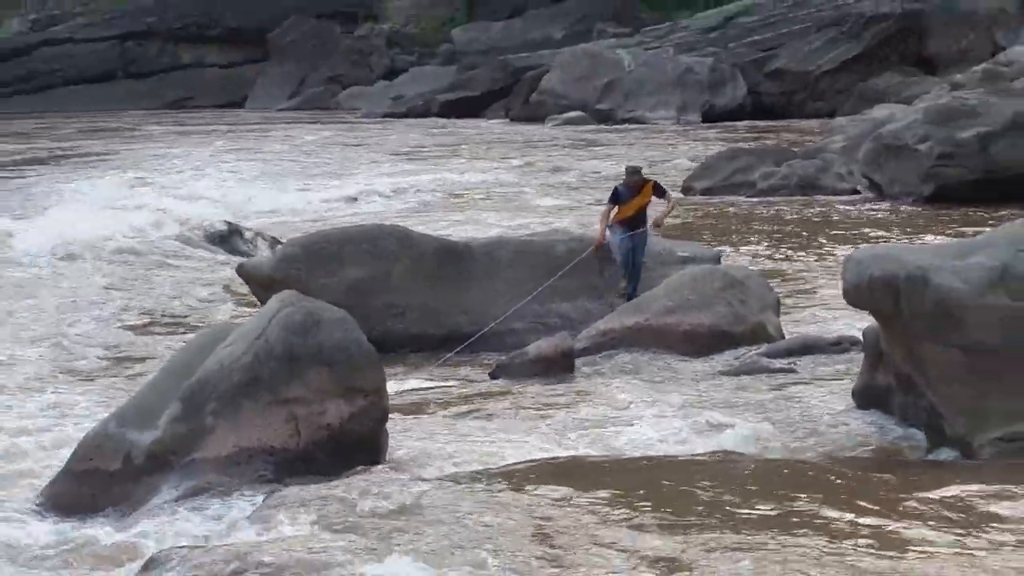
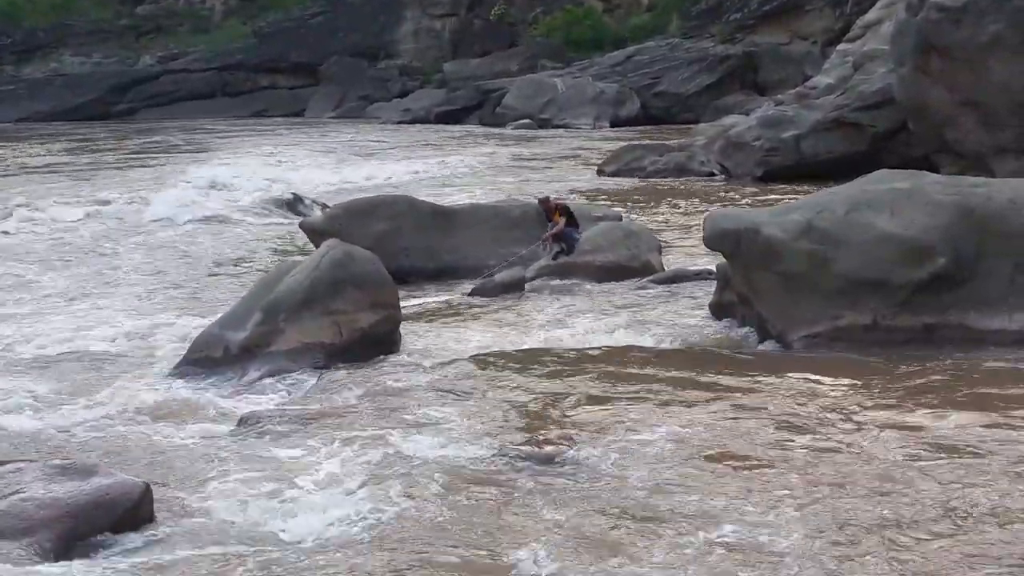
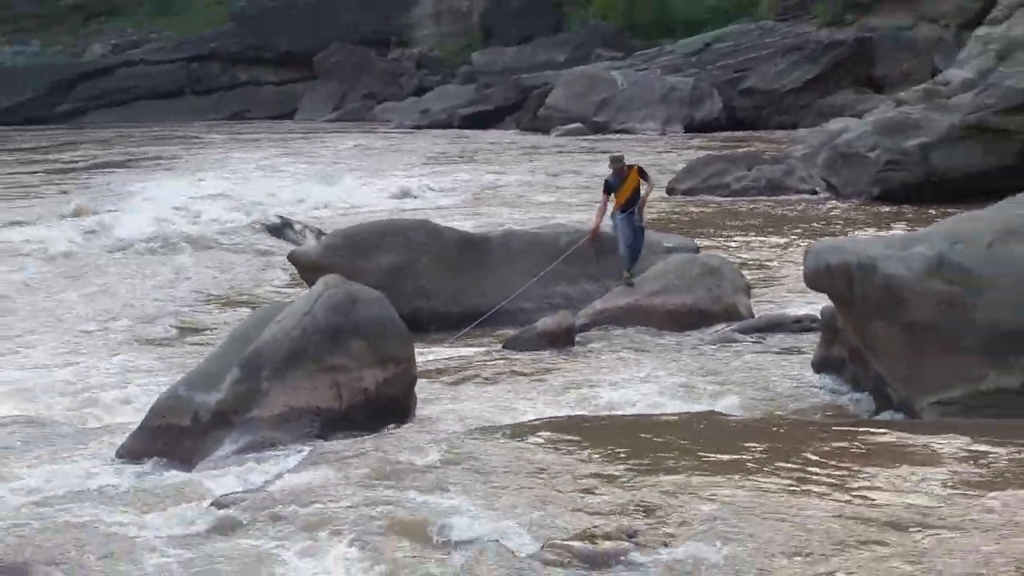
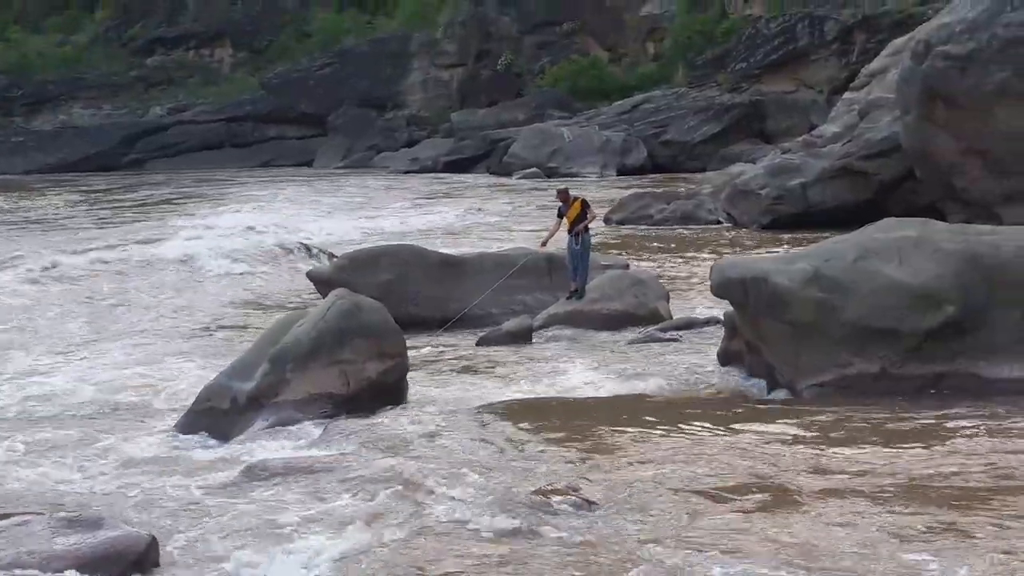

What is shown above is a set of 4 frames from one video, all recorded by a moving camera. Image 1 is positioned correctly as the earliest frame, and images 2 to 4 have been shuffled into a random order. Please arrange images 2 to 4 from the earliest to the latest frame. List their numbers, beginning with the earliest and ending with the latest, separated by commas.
3, 4, 2
